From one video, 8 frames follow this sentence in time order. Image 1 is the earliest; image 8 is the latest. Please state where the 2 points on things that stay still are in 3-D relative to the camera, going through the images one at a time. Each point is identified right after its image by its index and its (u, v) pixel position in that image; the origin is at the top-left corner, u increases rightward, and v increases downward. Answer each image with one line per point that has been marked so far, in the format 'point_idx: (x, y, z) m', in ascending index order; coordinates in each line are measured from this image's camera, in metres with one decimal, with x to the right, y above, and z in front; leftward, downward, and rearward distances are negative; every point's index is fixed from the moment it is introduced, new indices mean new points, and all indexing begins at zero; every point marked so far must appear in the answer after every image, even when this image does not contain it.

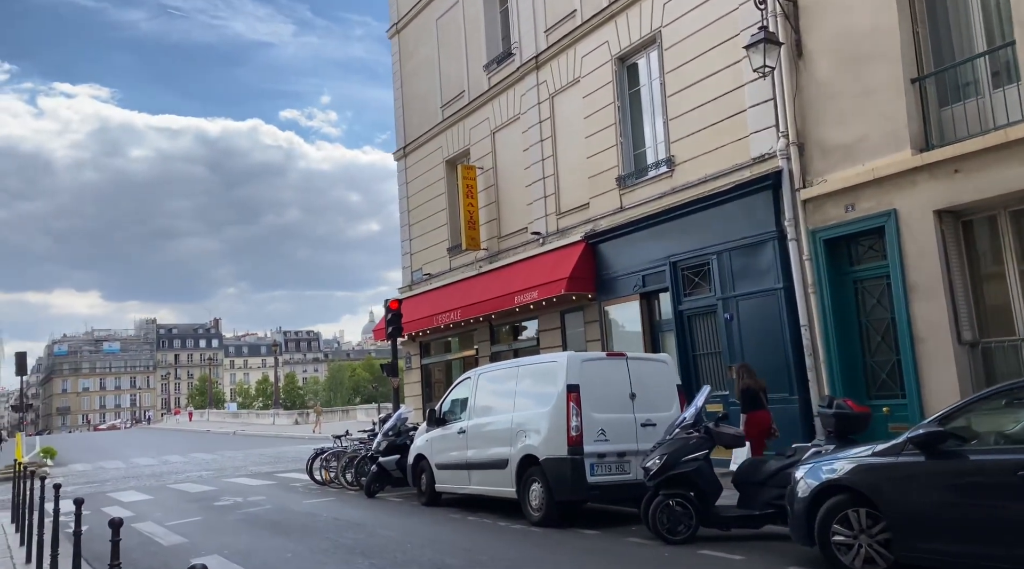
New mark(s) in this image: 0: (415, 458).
0: (-1.4, -2.6, +11.5) m
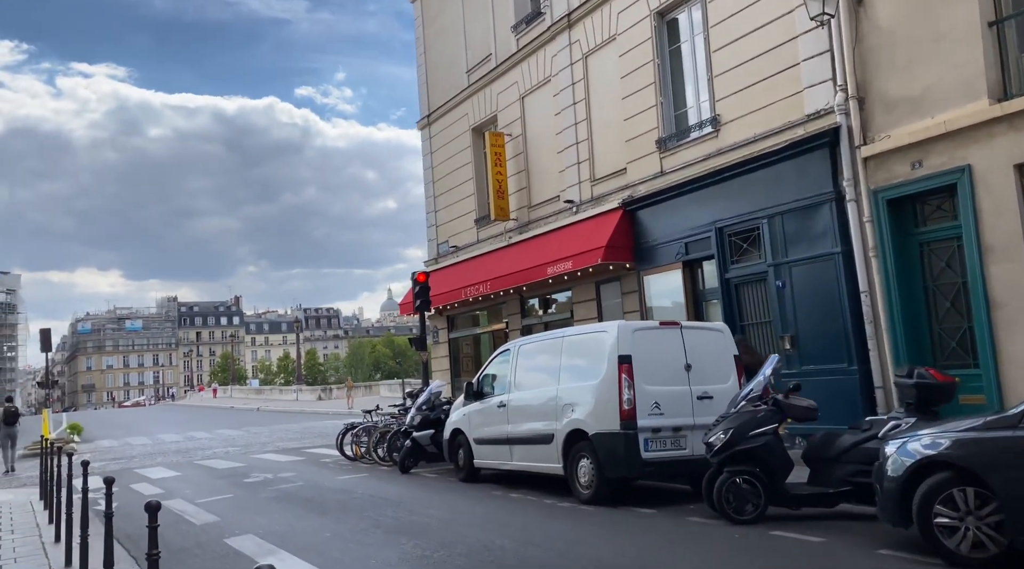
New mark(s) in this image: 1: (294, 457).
0: (-0.9, -2.1, +11.0) m
1: (-4.9, -3.9, +17.5) m
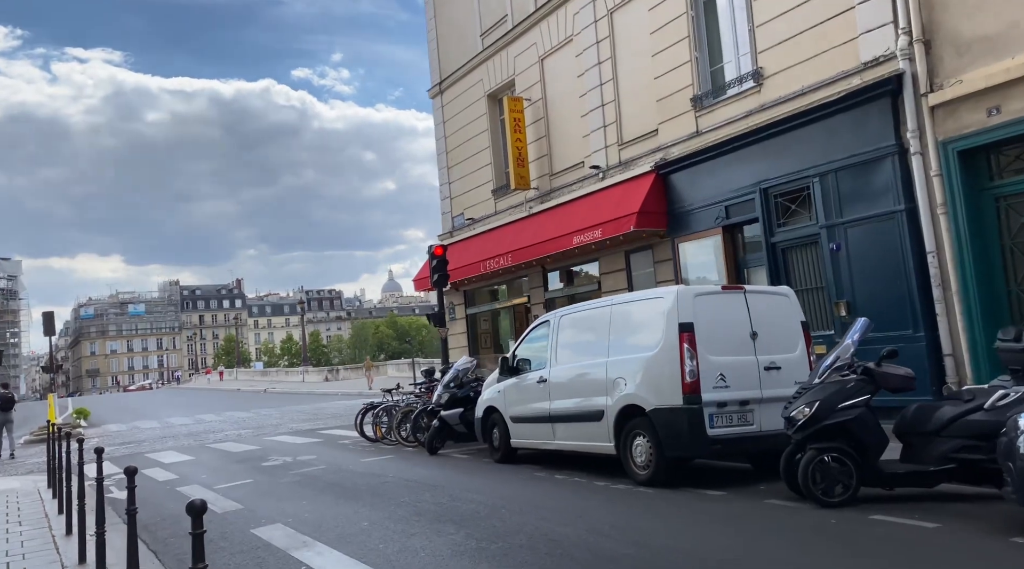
0: (-0.4, -1.7, +10.4) m
1: (-4.4, -3.4, +16.9) m
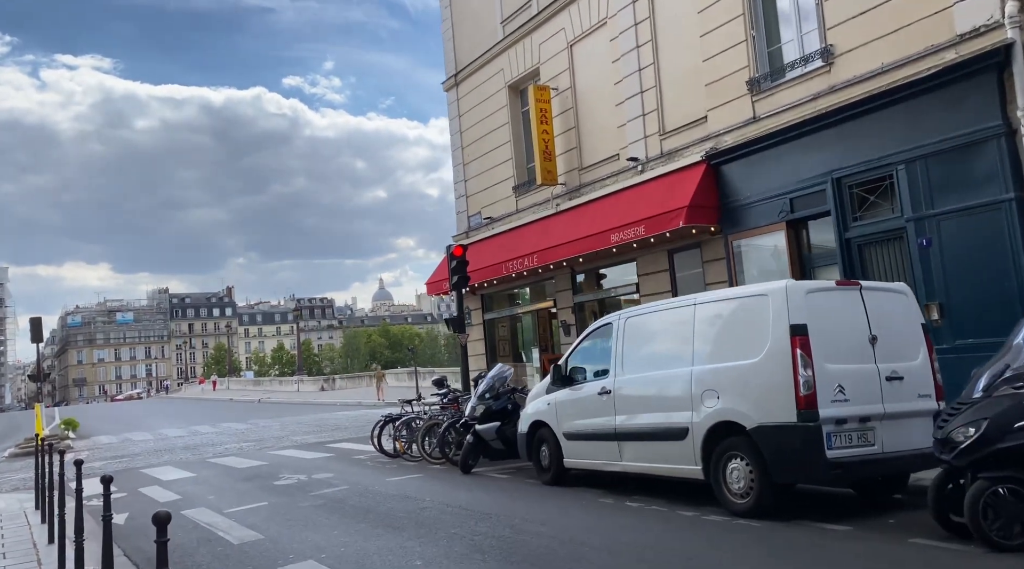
0: (+0.2, -1.7, +9.2) m
1: (-3.9, -3.4, +15.6) m
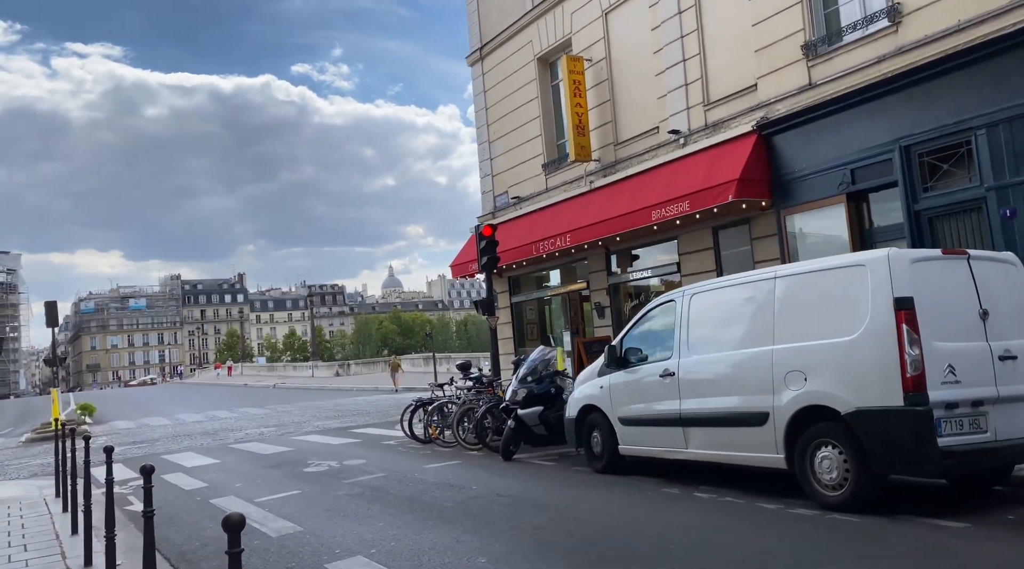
0: (+0.8, -1.4, +8.6) m
1: (-3.2, -3.0, +15.1) m
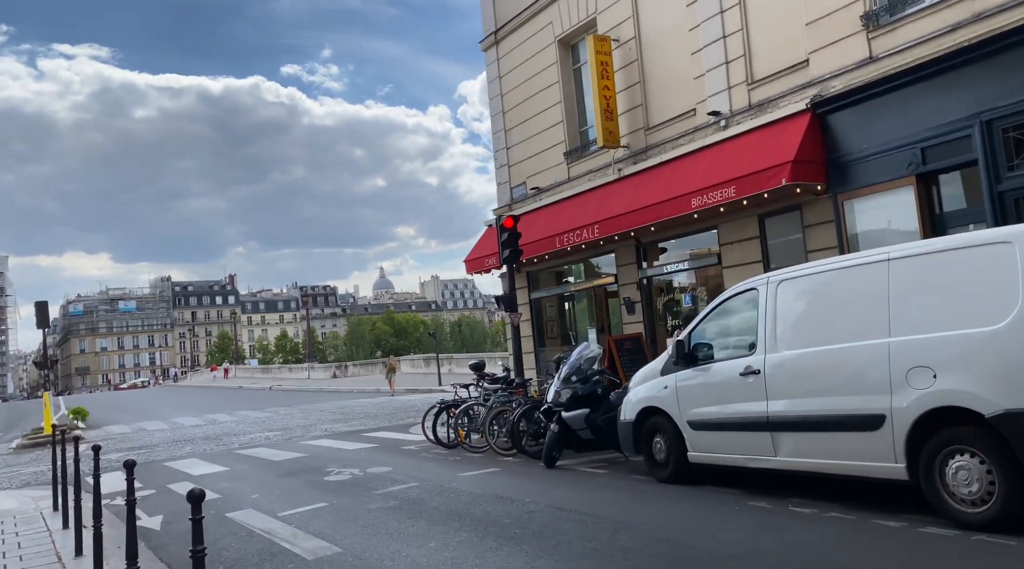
0: (+1.3, -1.3, +7.8) m
1: (-2.8, -2.9, +14.3) m
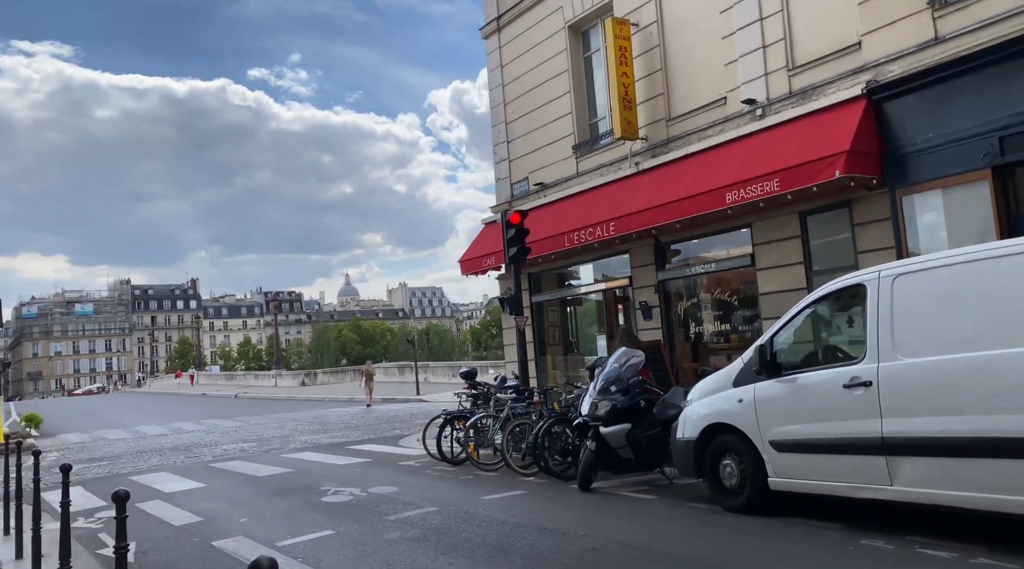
0: (+1.7, -1.2, +6.7) m
1: (-2.7, -2.9, +13.0) m
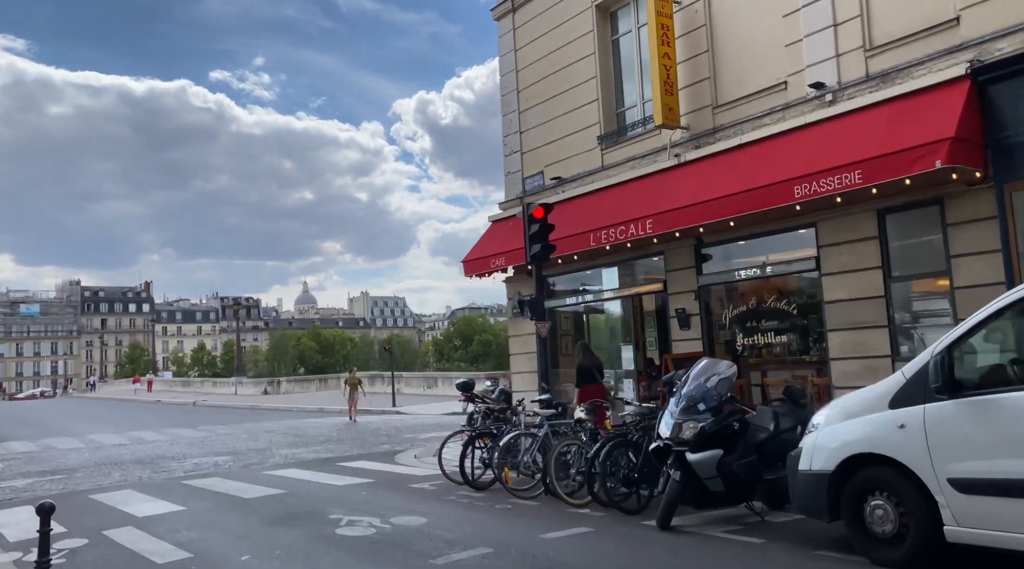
0: (+2.4, -1.2, +5.4) m
1: (-2.4, -2.8, +11.4) m
